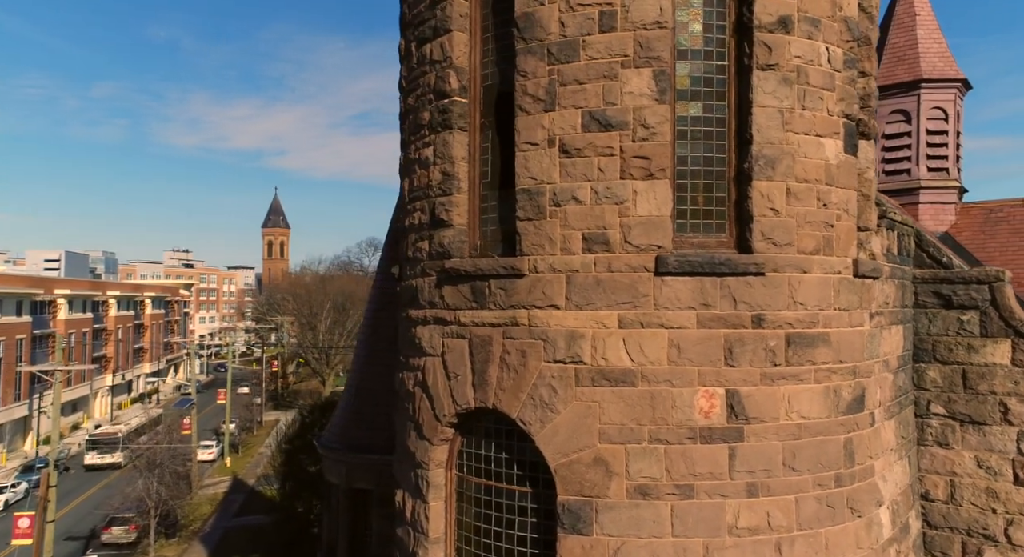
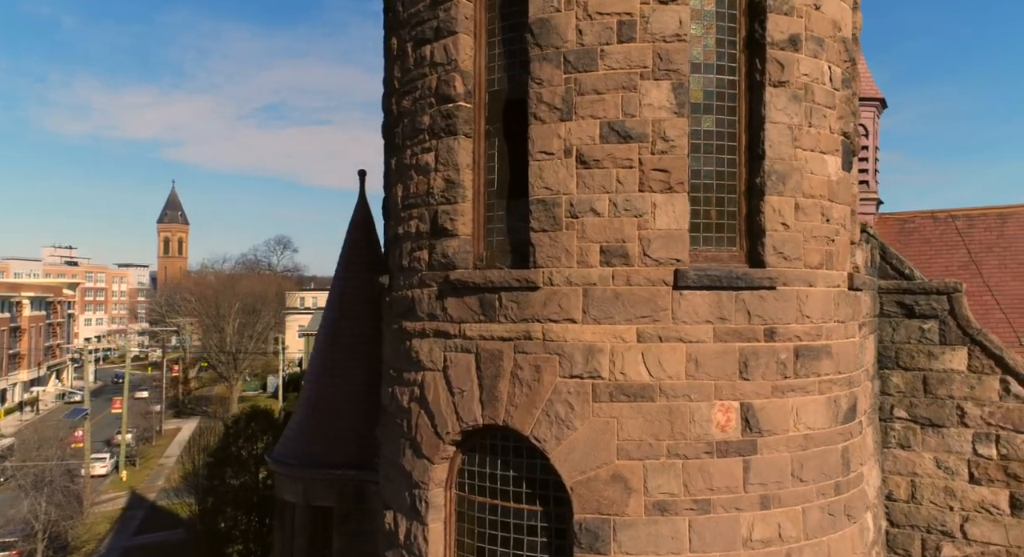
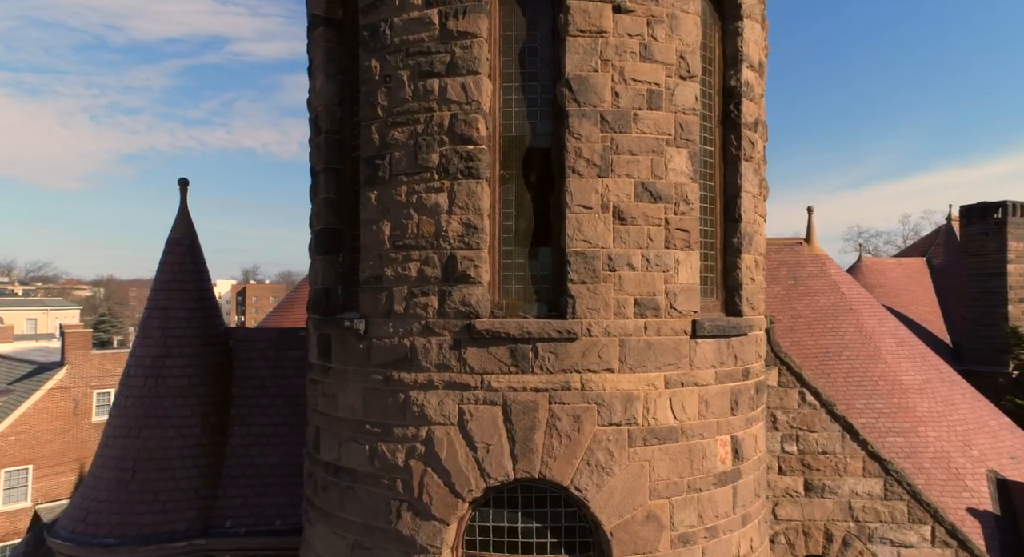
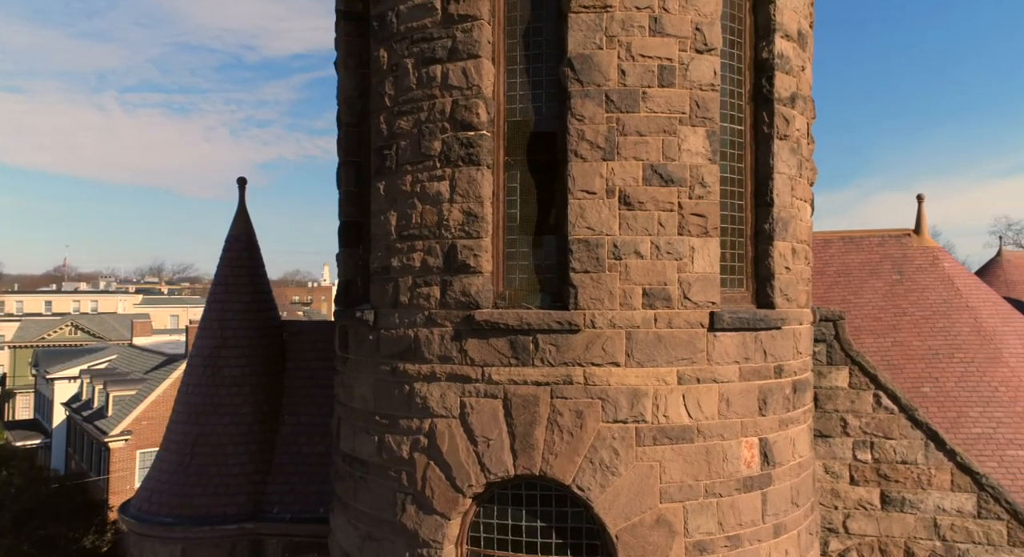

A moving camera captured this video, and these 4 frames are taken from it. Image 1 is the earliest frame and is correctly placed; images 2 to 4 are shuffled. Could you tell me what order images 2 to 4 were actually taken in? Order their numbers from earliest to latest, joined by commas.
2, 4, 3
